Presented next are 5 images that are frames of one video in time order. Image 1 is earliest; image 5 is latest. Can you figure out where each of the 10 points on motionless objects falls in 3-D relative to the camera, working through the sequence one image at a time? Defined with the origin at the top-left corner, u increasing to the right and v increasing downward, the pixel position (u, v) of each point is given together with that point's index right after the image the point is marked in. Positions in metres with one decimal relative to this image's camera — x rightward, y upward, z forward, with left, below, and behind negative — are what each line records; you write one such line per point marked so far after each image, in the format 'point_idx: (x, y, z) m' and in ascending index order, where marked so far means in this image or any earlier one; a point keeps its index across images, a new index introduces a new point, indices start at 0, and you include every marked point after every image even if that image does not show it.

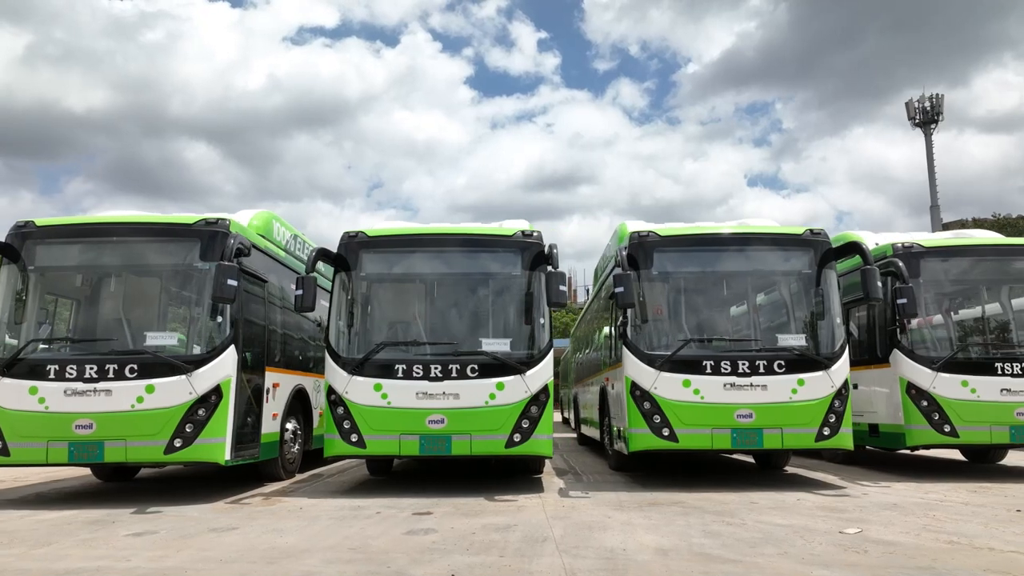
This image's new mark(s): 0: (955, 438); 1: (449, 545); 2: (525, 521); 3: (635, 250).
0: (+6.0, -2.0, +9.9) m
1: (-0.5, -2.0, +5.6) m
2: (+0.1, -2.1, +6.7) m
3: (+1.6, +0.5, +9.7) m
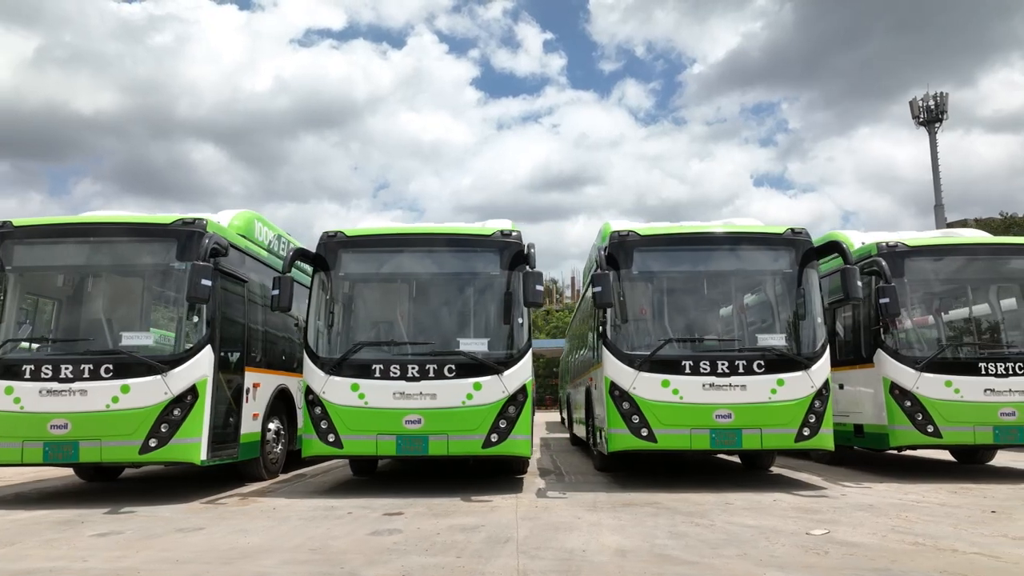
0: (+5.8, -2.0, +9.8) m
1: (-0.8, -2.0, +5.6) m
2: (-0.2, -2.1, +6.7) m
3: (+1.4, +0.5, +9.7) m
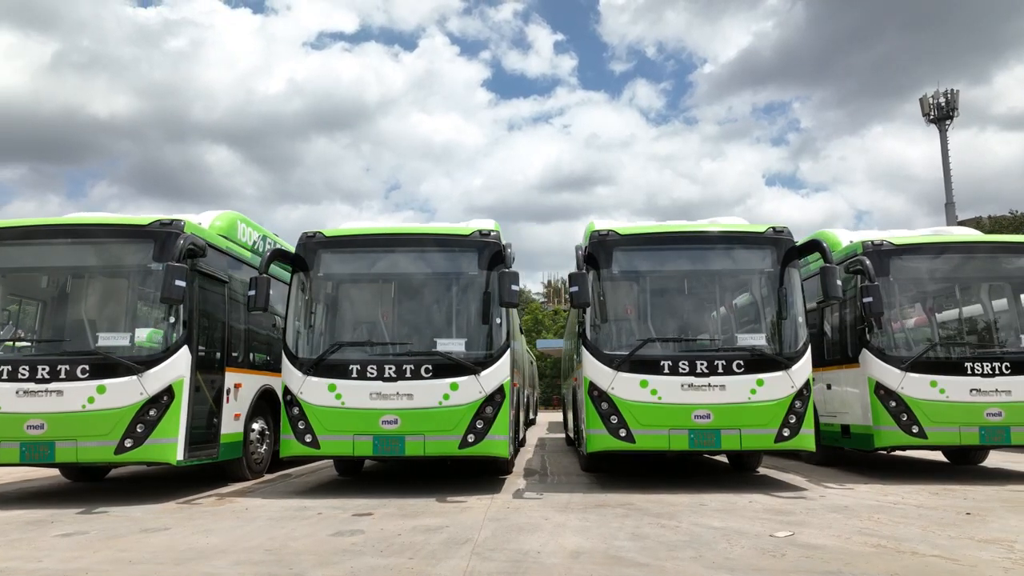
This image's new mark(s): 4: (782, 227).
0: (+5.5, -2.0, +9.7) m
1: (-1.1, -2.0, +5.6) m
2: (-0.5, -2.1, +6.6) m
3: (+1.1, +0.5, +9.6) m
4: (+3.6, +0.8, +9.7) m
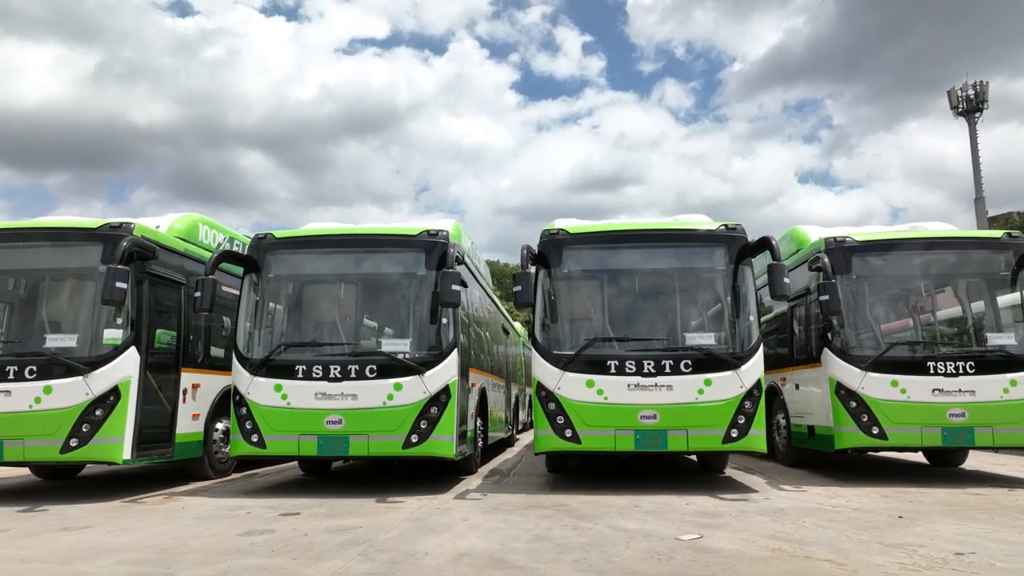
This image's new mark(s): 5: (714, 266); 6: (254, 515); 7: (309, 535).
0: (+4.8, -2.0, +9.5) m
1: (-1.9, -2.0, +5.6) m
2: (-1.2, -2.1, +6.6) m
3: (+0.5, +0.5, +9.6) m
4: (+2.9, +0.8, +9.5) m
5: (+2.6, +0.3, +9.3) m
6: (-2.6, -2.3, +7.2) m
7: (-1.7, -2.1, +6.1) m
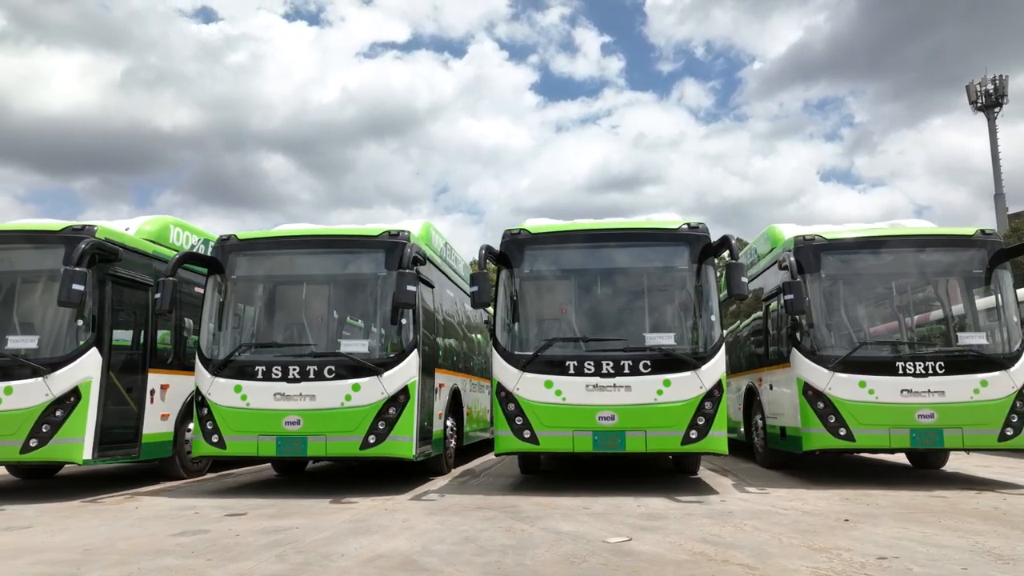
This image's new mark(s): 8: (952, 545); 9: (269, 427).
0: (+4.4, -2.0, +9.3) m
1: (-2.5, -2.0, +5.6) m
2: (-1.8, -2.1, +6.6) m
3: (0.0, +0.5, +9.5) m
4: (+2.4, +0.9, +9.4) m
5: (+2.1, +0.3, +9.2) m
6: (-3.1, -2.3, +7.3) m
7: (-2.3, -2.1, +6.1) m
8: (+3.3, -1.9, +5.5) m
9: (-2.9, -1.7, +8.8) m
